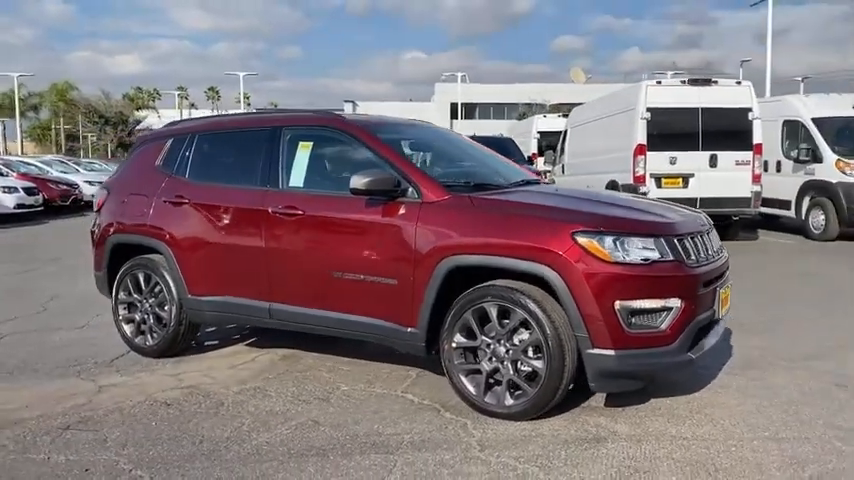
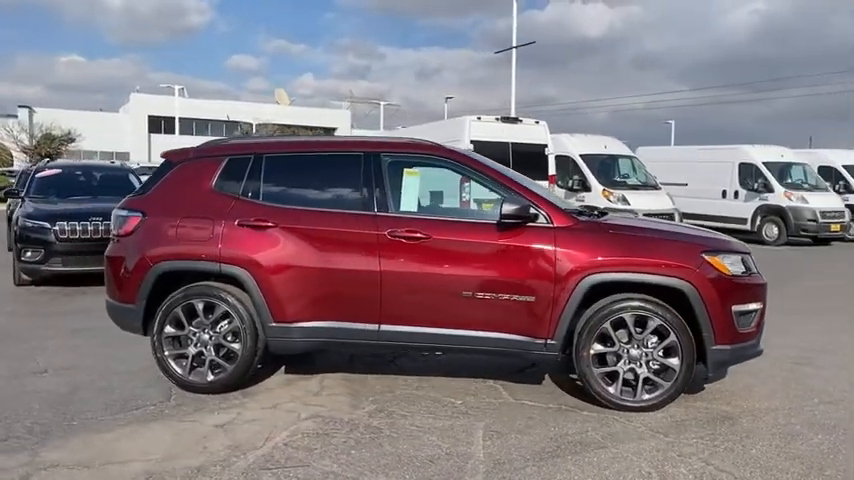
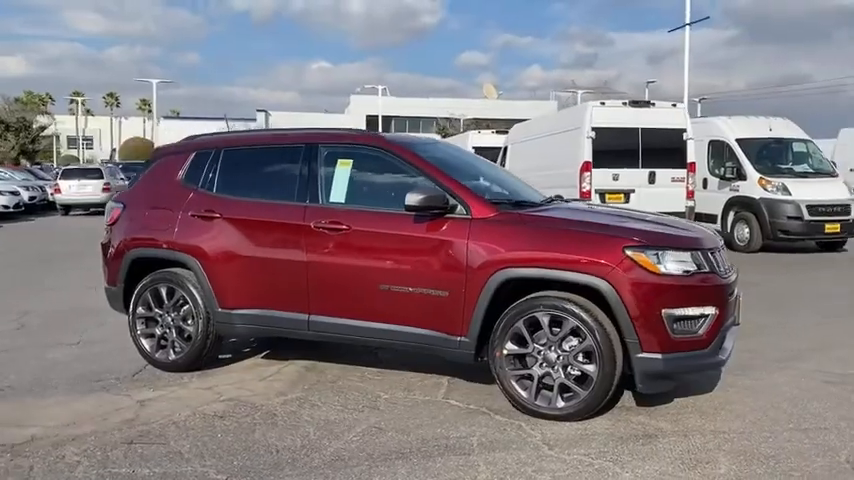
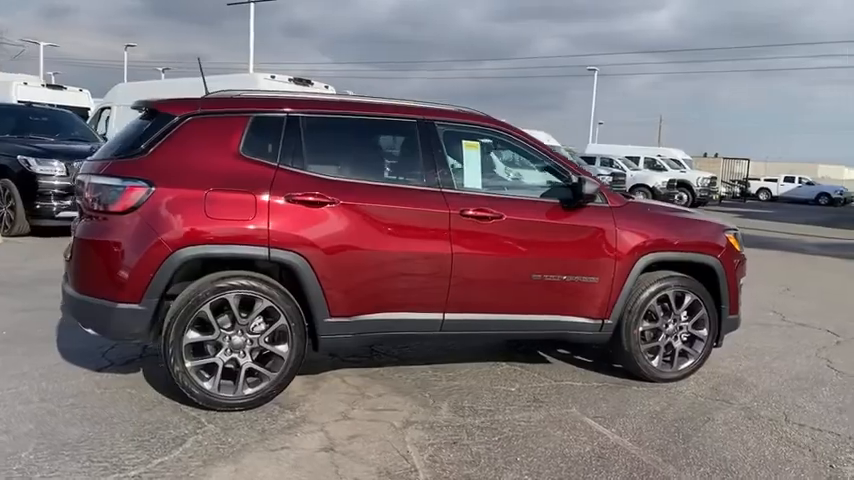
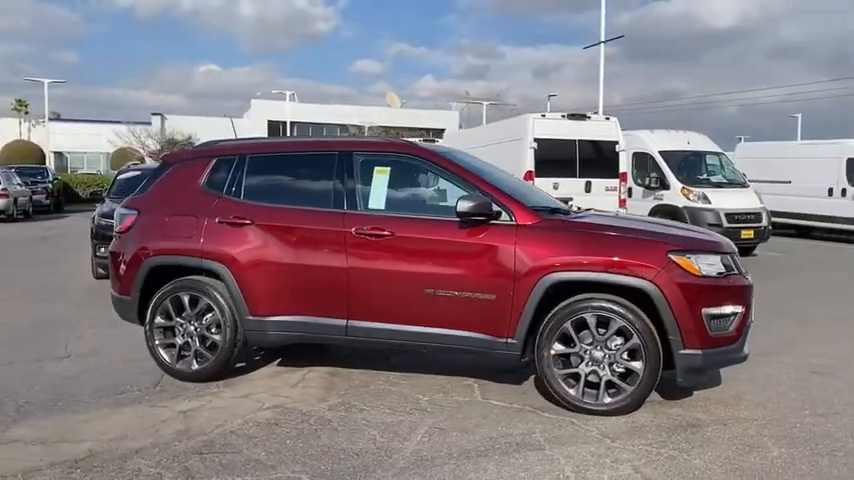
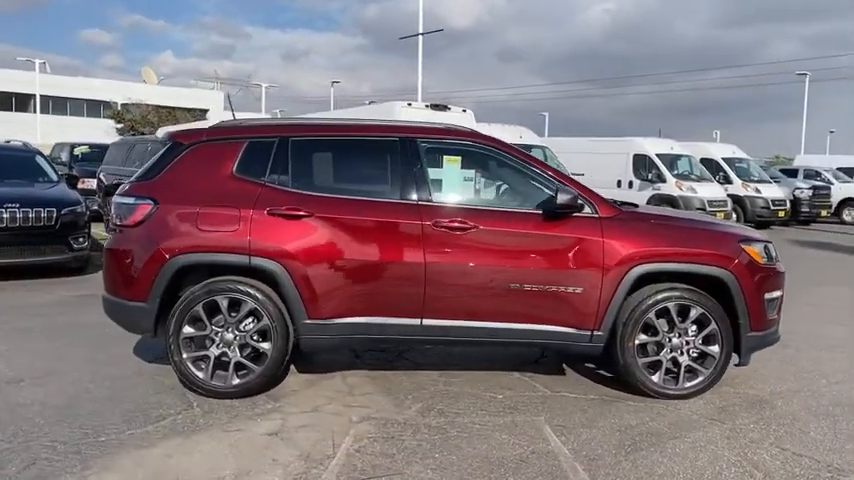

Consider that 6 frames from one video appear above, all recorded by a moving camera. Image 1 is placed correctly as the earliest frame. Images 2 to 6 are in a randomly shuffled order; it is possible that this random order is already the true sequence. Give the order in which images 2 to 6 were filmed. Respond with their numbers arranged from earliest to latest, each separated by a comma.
3, 5, 2, 6, 4
